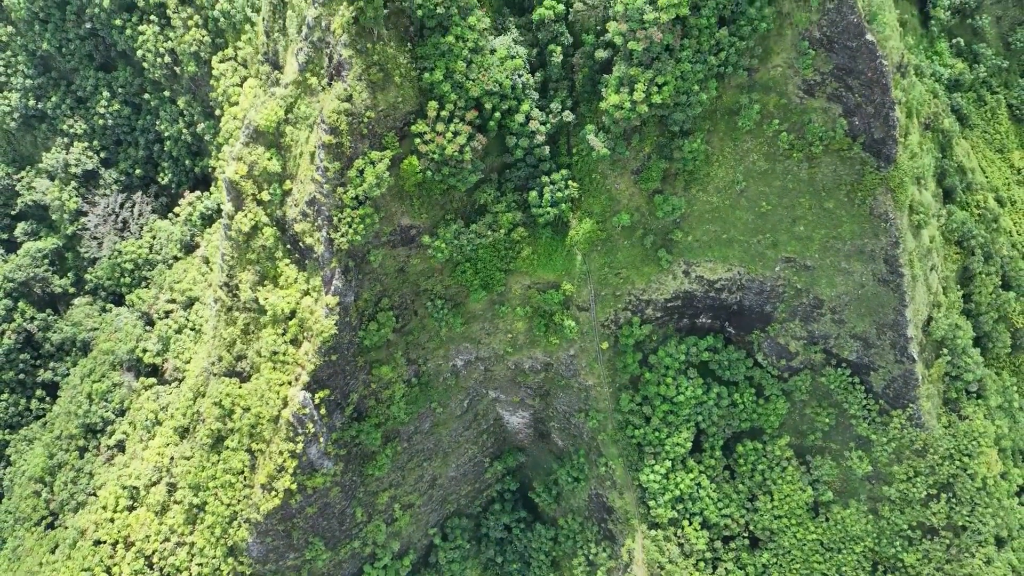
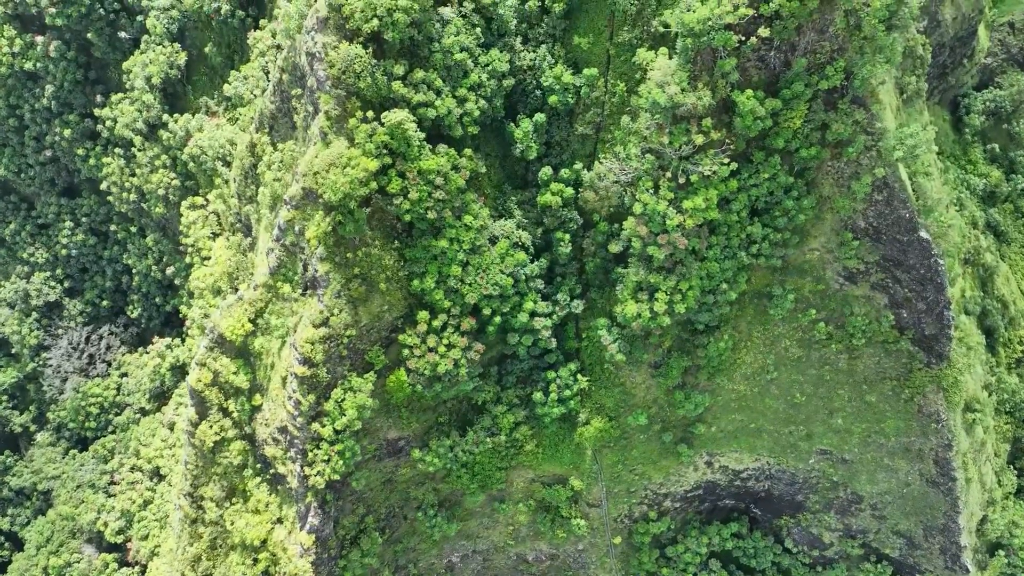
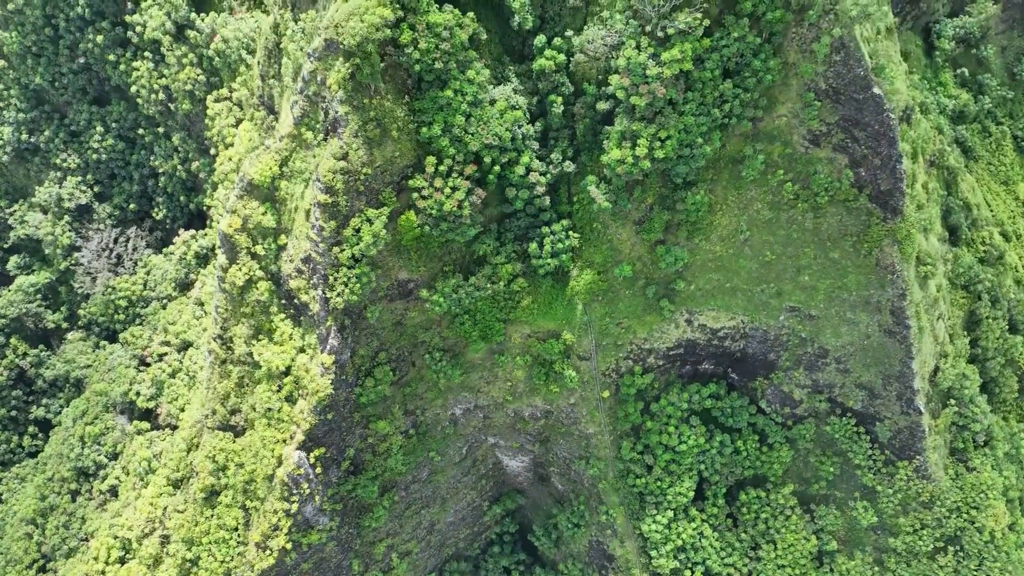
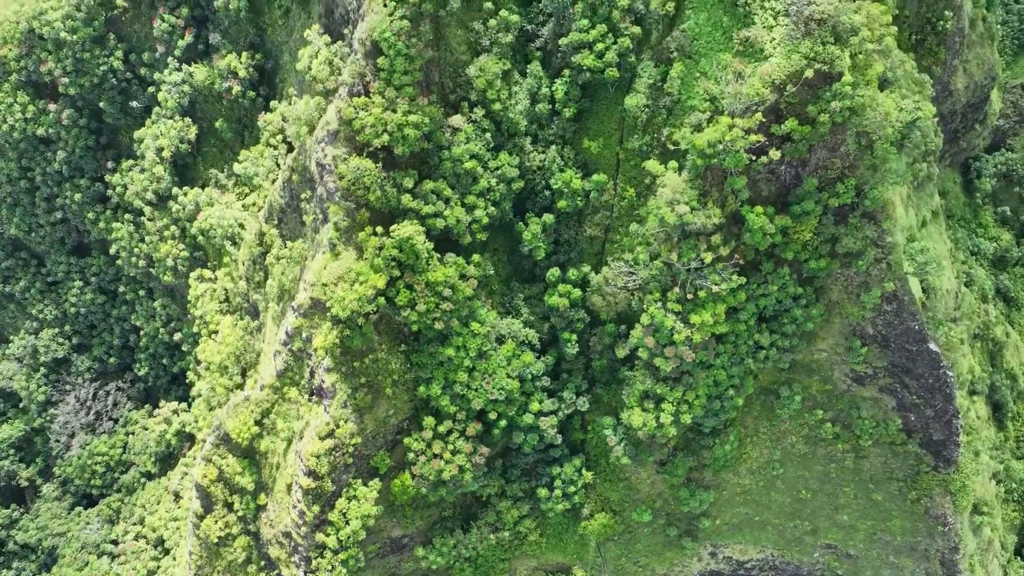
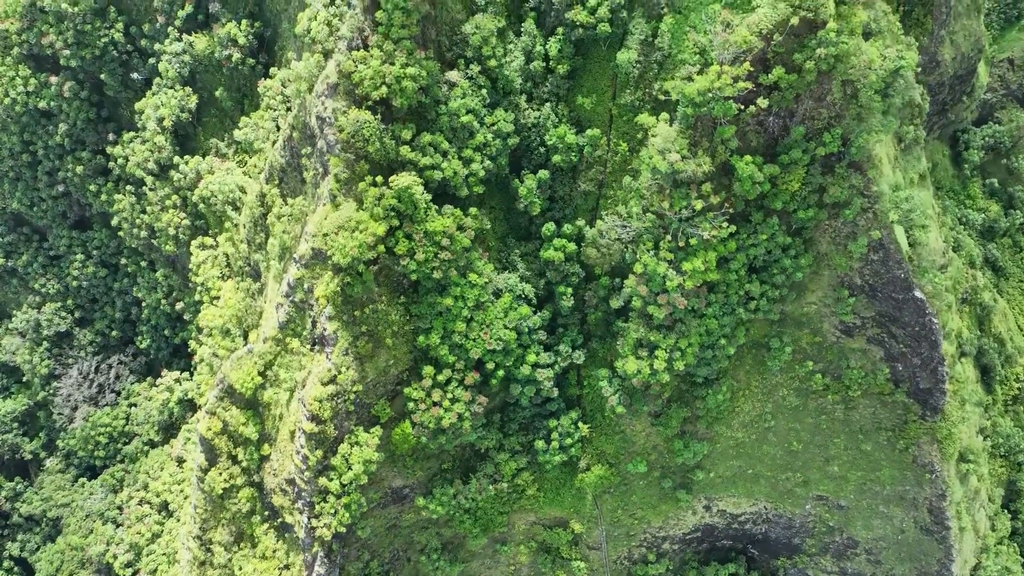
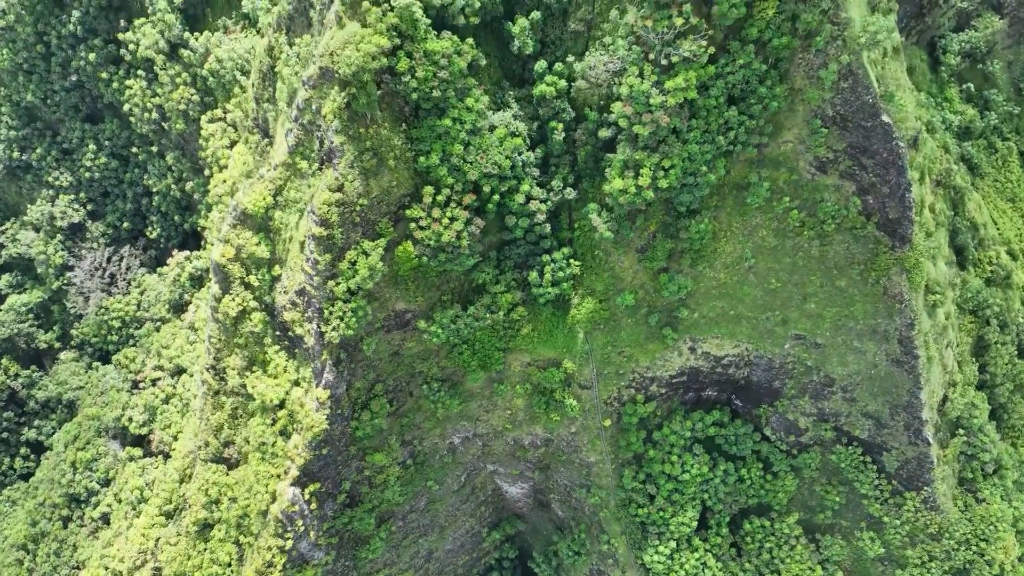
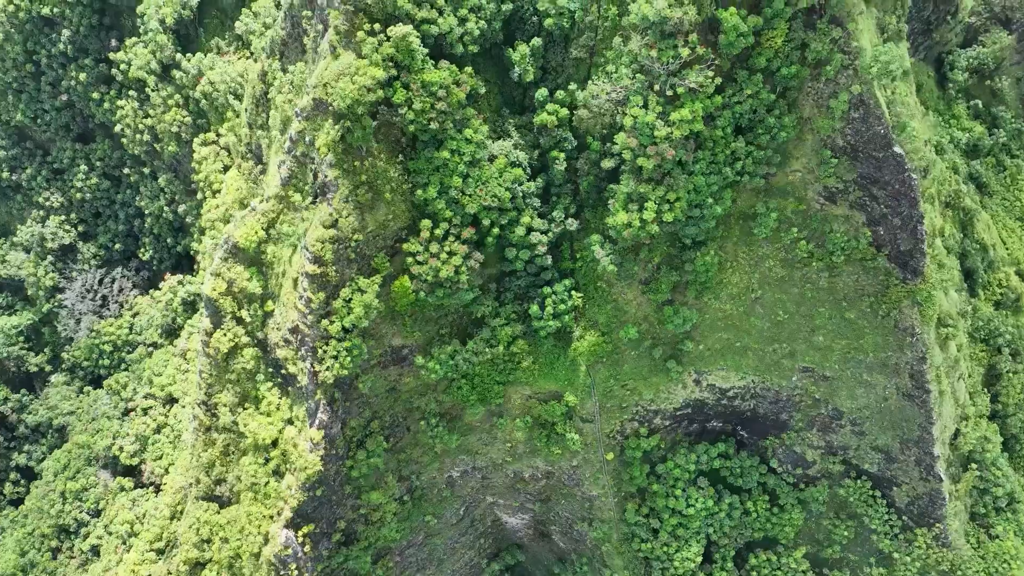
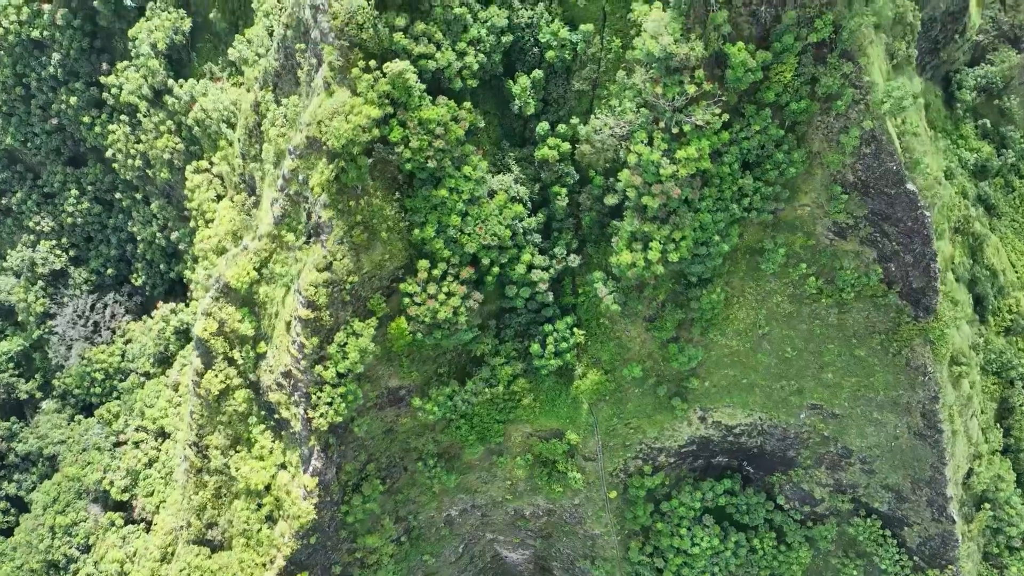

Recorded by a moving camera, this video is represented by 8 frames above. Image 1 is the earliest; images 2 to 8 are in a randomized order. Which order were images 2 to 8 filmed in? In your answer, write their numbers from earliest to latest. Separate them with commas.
3, 6, 7, 8, 2, 5, 4
